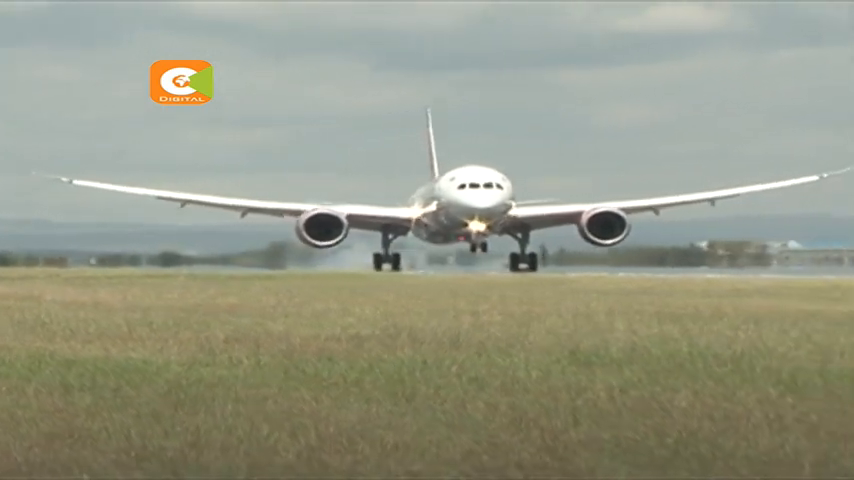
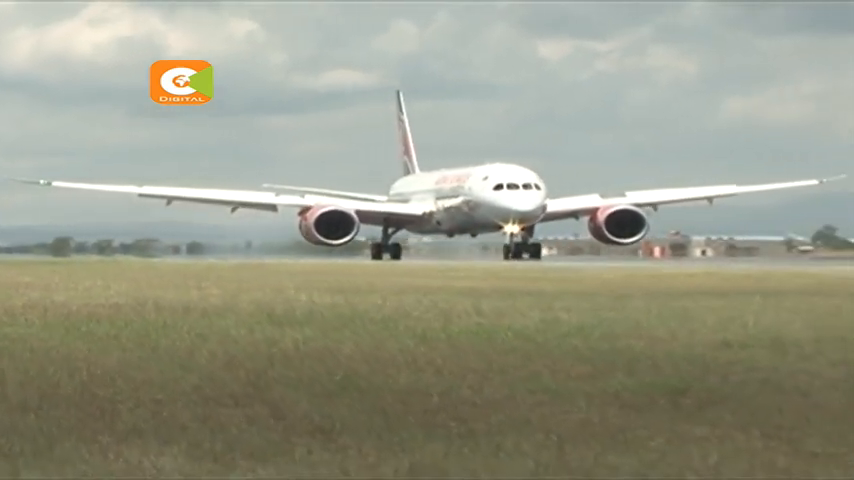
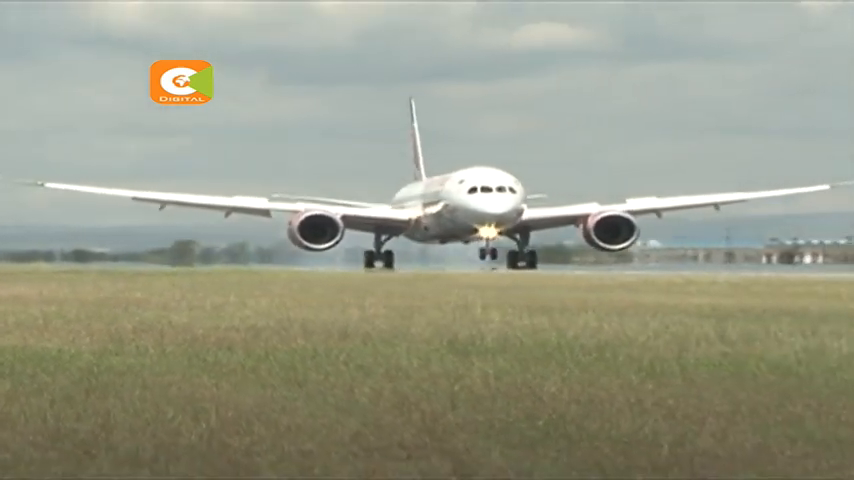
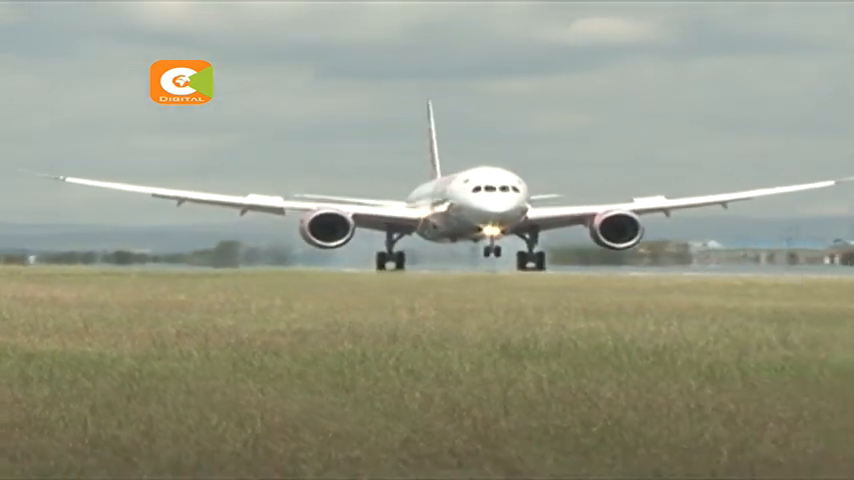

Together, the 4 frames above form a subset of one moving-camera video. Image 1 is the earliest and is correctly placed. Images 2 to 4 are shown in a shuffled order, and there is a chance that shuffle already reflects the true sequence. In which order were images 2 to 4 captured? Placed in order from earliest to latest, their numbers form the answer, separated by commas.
4, 3, 2
